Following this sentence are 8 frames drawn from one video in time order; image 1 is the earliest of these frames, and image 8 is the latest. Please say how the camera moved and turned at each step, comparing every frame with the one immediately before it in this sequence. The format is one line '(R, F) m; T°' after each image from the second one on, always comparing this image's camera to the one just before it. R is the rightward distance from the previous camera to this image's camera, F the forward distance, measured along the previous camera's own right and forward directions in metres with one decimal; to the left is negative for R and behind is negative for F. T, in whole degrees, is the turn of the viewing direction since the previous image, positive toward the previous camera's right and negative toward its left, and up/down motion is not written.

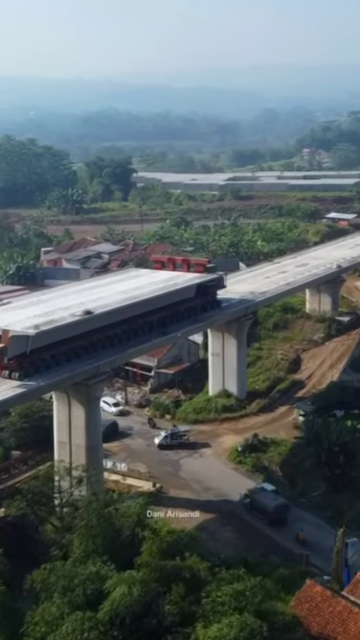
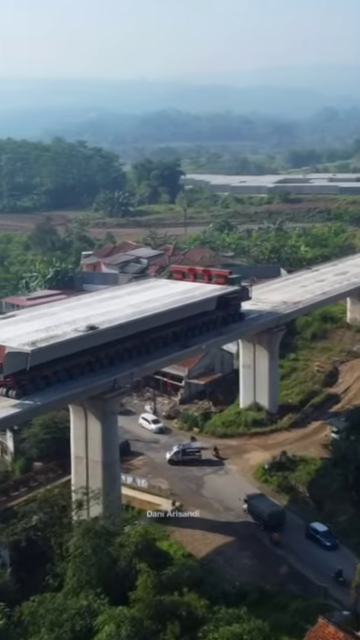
(+1.1, +1.1) m; -4°
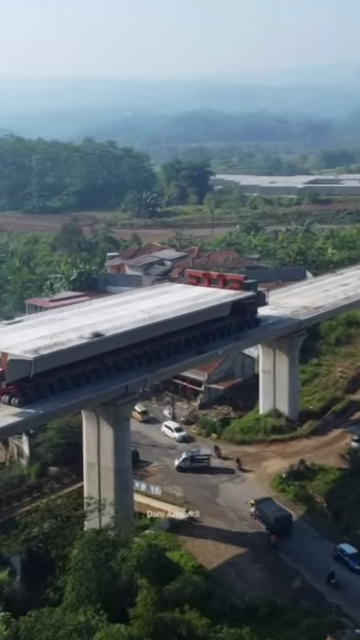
(+0.6, +0.5) m; -2°
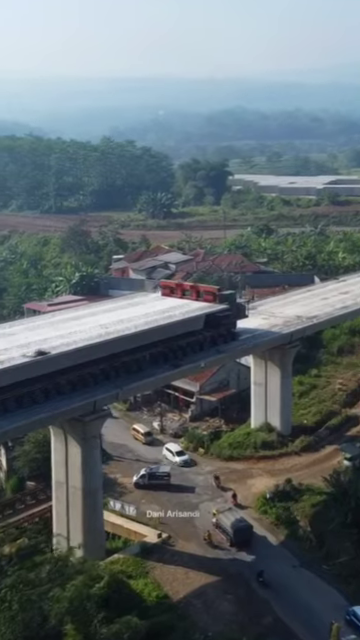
(+1.7, +1.5) m; -2°
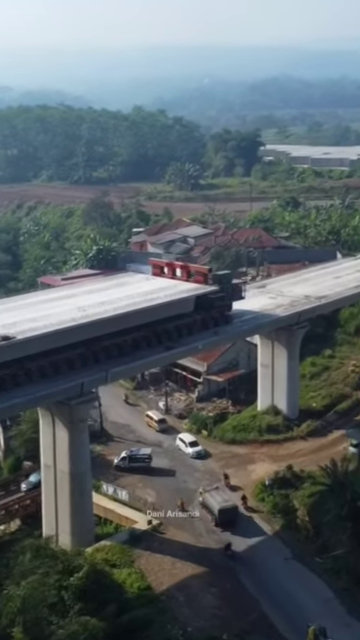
(+1.4, +1.0) m; -3°
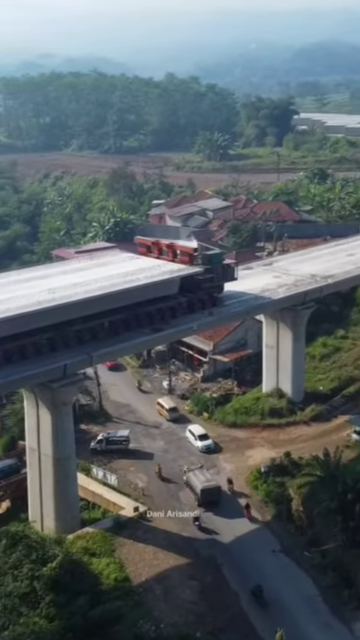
(+1.5, +1.1) m; -3°
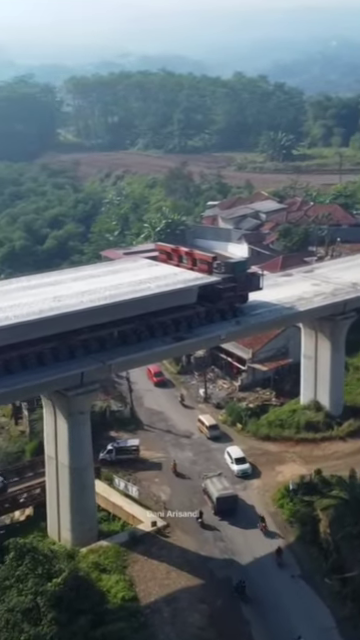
(+1.3, +0.9) m; -5°
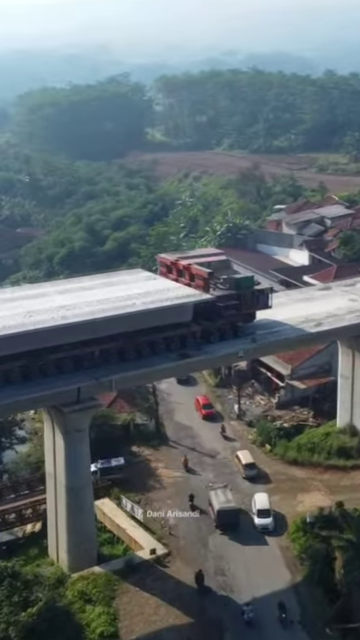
(+2.4, +1.6) m; -7°
